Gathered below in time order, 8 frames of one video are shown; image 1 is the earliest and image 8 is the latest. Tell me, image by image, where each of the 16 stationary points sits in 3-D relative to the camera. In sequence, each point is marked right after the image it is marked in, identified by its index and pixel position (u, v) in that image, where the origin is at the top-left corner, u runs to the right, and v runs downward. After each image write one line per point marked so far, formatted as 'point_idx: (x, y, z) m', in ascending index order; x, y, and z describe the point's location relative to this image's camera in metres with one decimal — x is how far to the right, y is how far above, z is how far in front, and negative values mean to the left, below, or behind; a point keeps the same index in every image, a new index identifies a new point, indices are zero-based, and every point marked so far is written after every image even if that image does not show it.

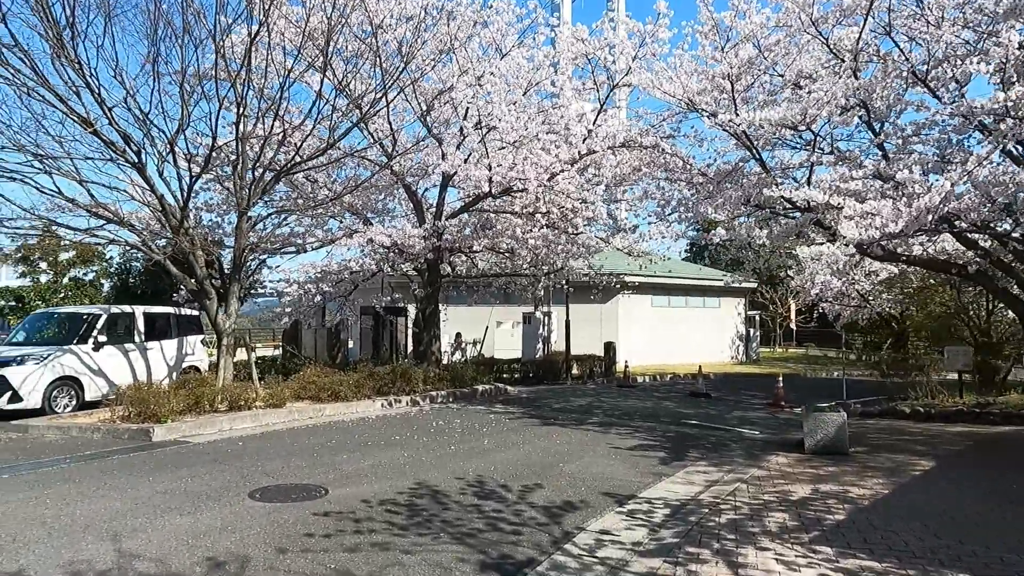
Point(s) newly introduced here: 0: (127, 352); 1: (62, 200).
0: (-6.8, -1.1, +11.7) m
1: (-6.9, +1.4, +10.2) m
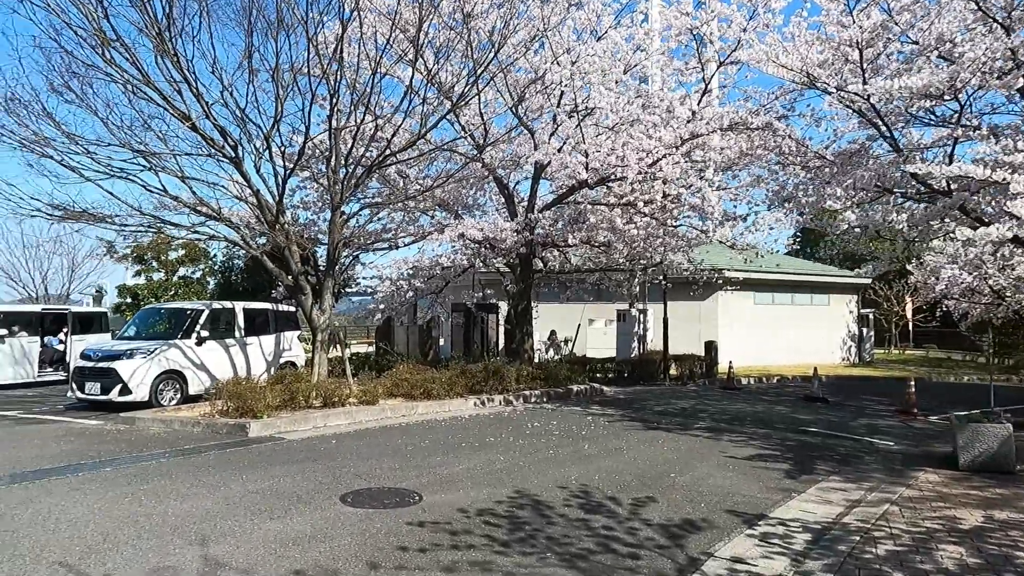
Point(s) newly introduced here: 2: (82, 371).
0: (-5.1, -1.1, +11.8) m
1: (-5.4, +1.4, +10.4) m
2: (-6.8, -1.3, +10.5) m
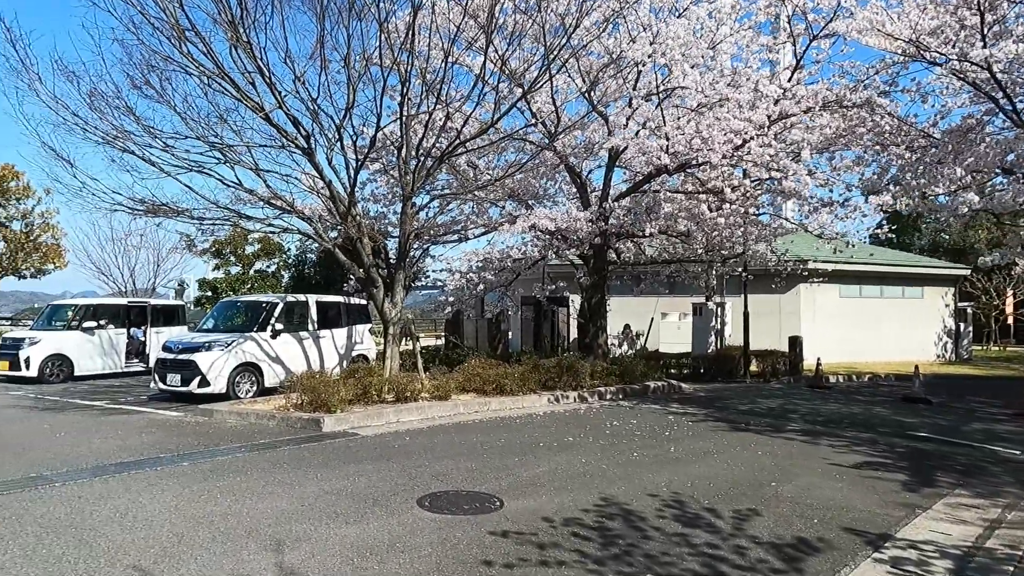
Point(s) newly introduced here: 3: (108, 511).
0: (-3.8, -0.9, +11.9) m
1: (-4.3, +1.5, +10.4) m
2: (-5.6, -1.2, +10.7) m
3: (-2.9, -1.6, +4.7) m
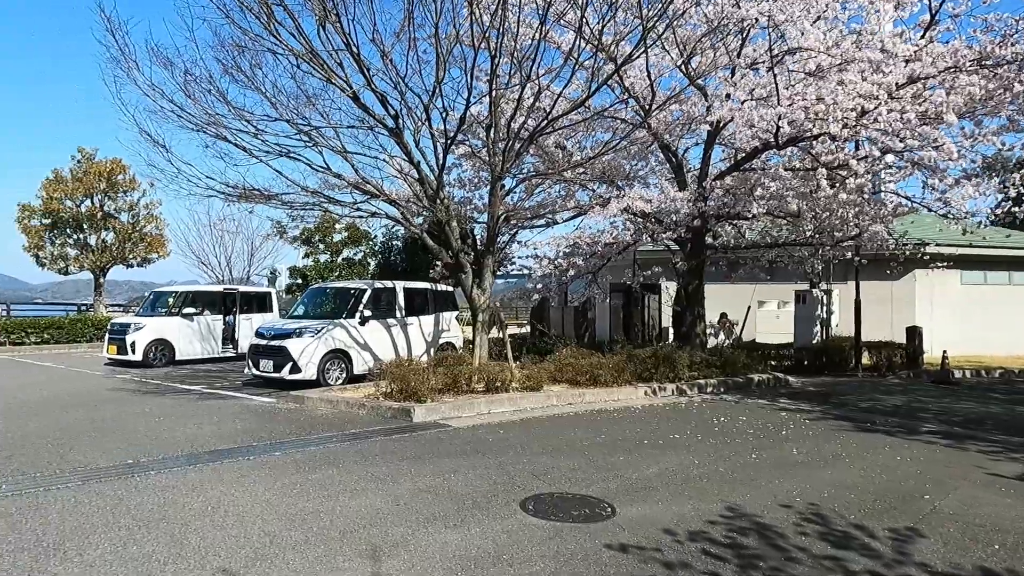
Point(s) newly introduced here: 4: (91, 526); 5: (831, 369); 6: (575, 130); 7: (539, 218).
0: (-2.2, -0.7, +11.7) m
1: (-2.8, +1.8, +10.3) m
2: (-4.2, -1.0, +10.8) m
3: (-2.1, -1.5, +4.5) m
4: (-2.6, -1.5, +4.1) m
5: (+7.4, -1.9, +15.3) m
6: (+1.2, +3.0, +12.5) m
7: (+0.5, +1.3, +12.7) m
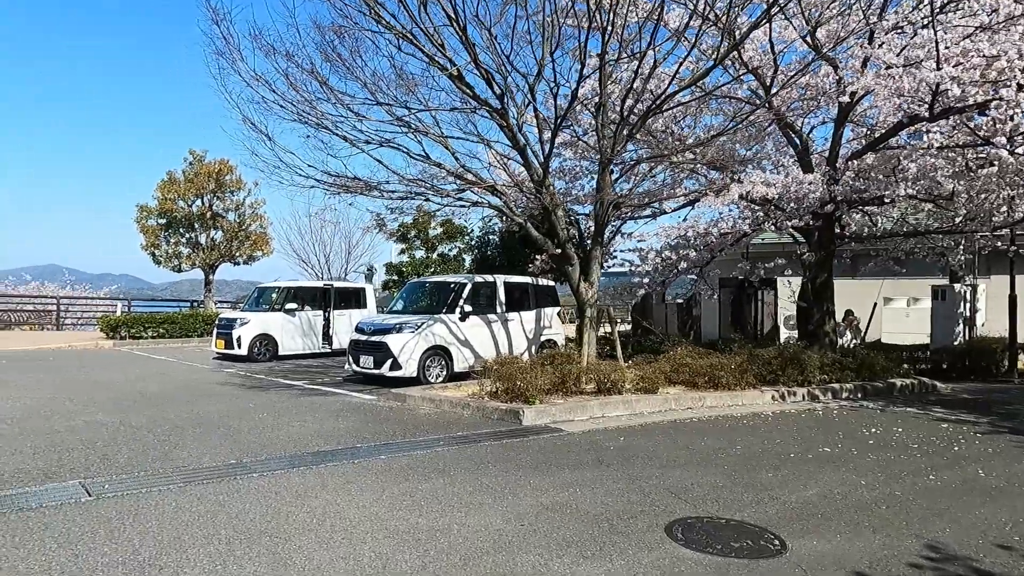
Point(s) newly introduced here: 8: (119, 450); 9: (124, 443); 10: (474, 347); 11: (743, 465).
0: (-0.4, -0.6, +11.2) m
1: (-1.2, +1.9, +9.9) m
2: (-2.5, -0.9, +10.5) m
3: (-1.3, -1.4, +4.1) m
4: (-1.8, -1.4, +3.7) m
5: (+9.6, -1.8, +13.5) m
6: (+3.0, +3.1, +11.5) m
7: (+2.4, +1.4, +11.8) m
8: (-3.3, -1.4, +5.6) m
9: (-3.4, -1.4, +5.9) m
10: (-0.6, -1.0, +10.8) m
11: (+2.0, -1.5, +5.7) m
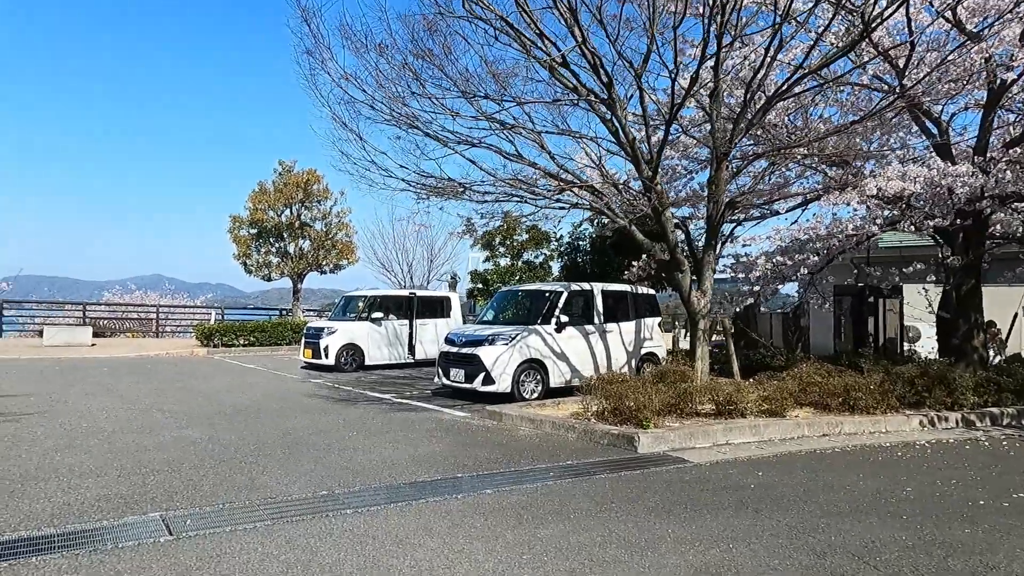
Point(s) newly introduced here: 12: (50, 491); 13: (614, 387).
0: (+1.2, -0.7, +10.4) m
1: (+0.2, +1.7, +9.2) m
2: (-1.0, -1.0, +9.9) m
3: (-0.5, -1.4, +3.4) m
4: (-1.1, -1.4, +3.0) m
5: (+11.3, -1.9, +11.6) m
6: (+4.6, +2.9, +10.4) m
7: (+4.0, +1.3, +10.7) m
8: (-2.4, -1.4, +5.2) m
9: (-2.5, -1.5, +5.4) m
10: (+0.9, -1.1, +10.0) m
11: (+2.9, -1.6, +4.6) m
12: (-3.2, -1.4, +4.7) m
13: (+1.1, -1.1, +7.4) m
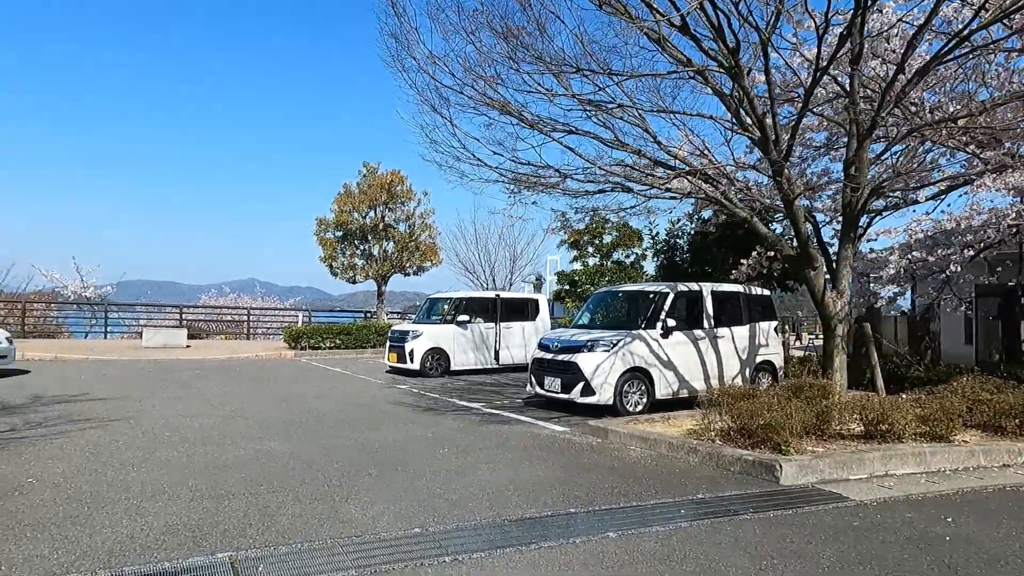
0: (+2.6, -0.7, +9.3) m
1: (+1.4, +1.7, +8.2) m
2: (+0.4, -1.0, +9.1) m
3: (+0.1, -1.4, +2.6) m
4: (-0.5, -1.4, +2.3) m
5: (+12.8, -1.9, +9.3) m
6: (+6.0, +2.9, +8.9) m
7: (+5.4, +1.3, +9.3) m
8: (-1.6, -1.5, +4.5) m
9: (-1.6, -1.5, +4.8) m
10: (+2.3, -1.1, +9.0) m
11: (+3.6, -1.6, +3.4) m
12: (-2.5, -1.4, +4.2) m
13: (+2.2, -1.1, +6.4) m
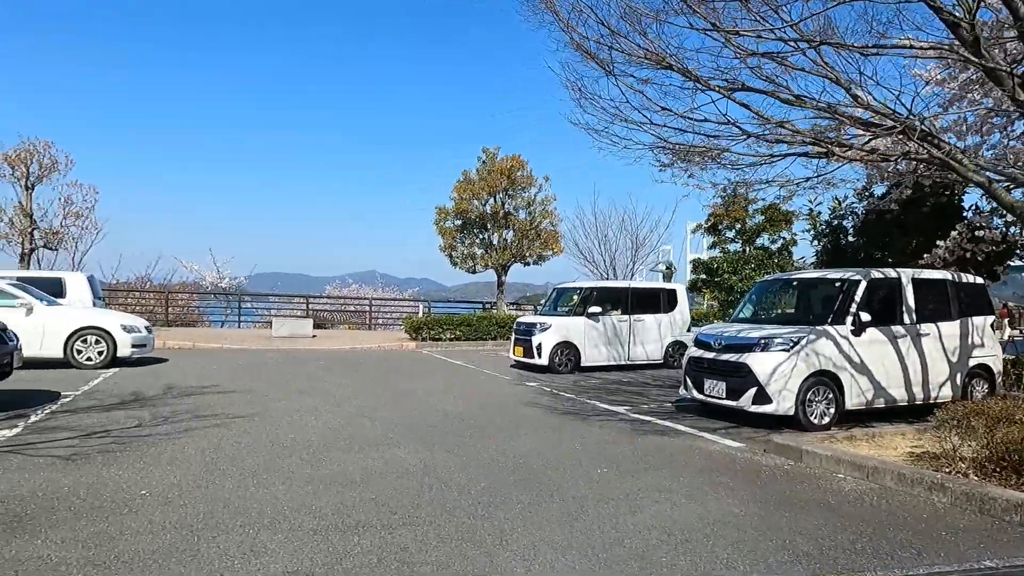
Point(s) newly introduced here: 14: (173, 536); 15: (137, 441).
0: (+4.4, -0.6, +7.6) m
1: (+3.1, +1.9, +6.7) m
2: (+2.2, -0.9, +7.8) m
3: (+0.8, -1.4, +1.4) m
4: (+0.2, -1.4, +1.2) m
5: (+14.5, -1.7, +5.9) m
6: (+7.7, +3.1, +6.6) m
7: (+7.2, +1.5, +7.1) m
8: (-0.5, -1.4, +3.6) m
9: (-0.5, -1.4, +3.9) m
10: (+4.0, -1.0, +7.4) m
11: (+4.4, -1.5, +1.6) m
12: (-1.4, -1.3, +3.4) m
13: (+3.5, -1.0, +4.8) m
14: (-1.8, -1.3, +3.6) m
15: (-3.4, -1.4, +5.9) m
